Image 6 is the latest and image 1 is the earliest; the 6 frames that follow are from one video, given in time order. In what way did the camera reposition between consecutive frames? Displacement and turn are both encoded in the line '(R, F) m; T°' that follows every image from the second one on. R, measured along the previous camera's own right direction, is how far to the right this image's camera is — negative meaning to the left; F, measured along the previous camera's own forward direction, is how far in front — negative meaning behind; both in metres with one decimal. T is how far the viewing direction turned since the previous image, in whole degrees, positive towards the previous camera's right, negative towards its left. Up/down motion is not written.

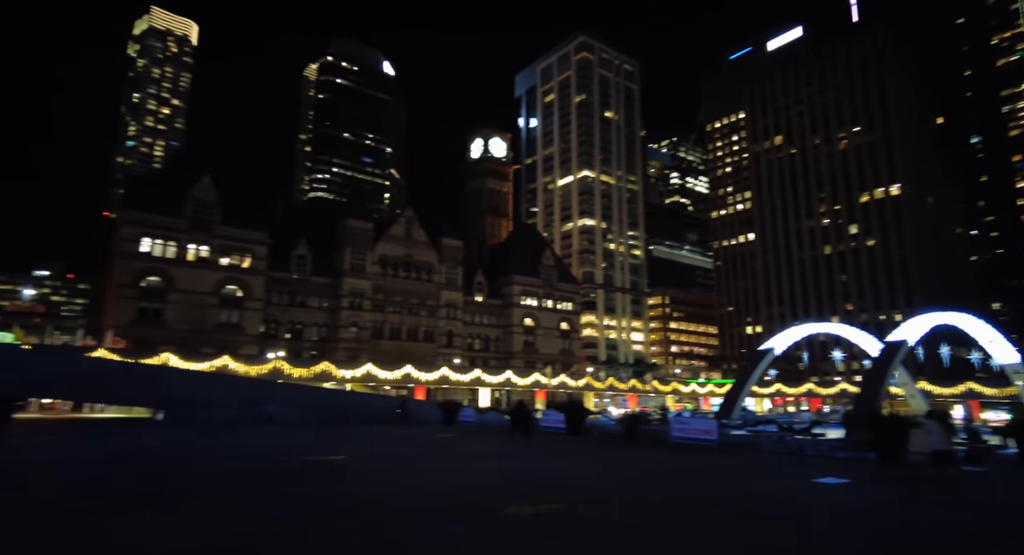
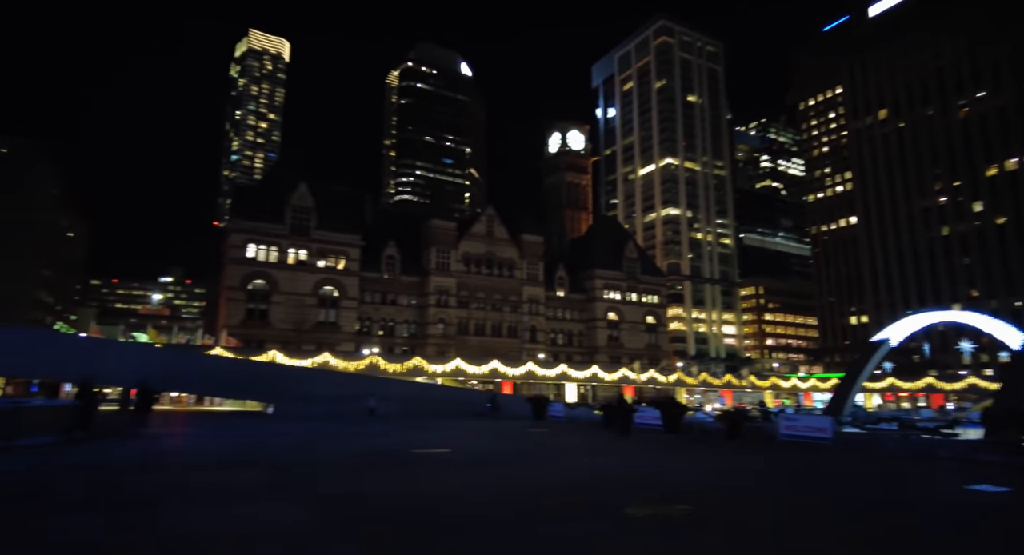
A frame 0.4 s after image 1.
(-0.3, +0.2) m; -9°
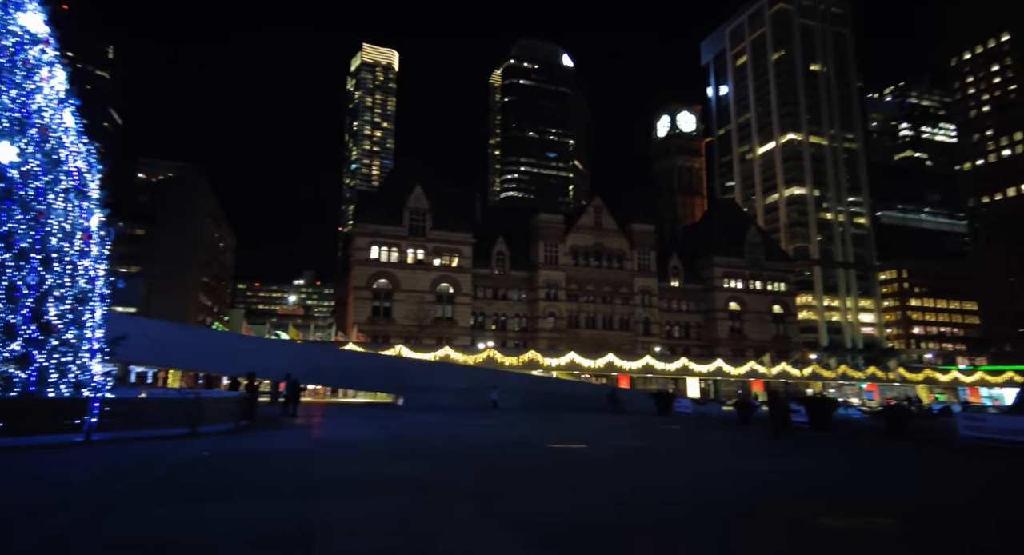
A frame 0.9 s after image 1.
(-0.7, +0.3) m; -11°
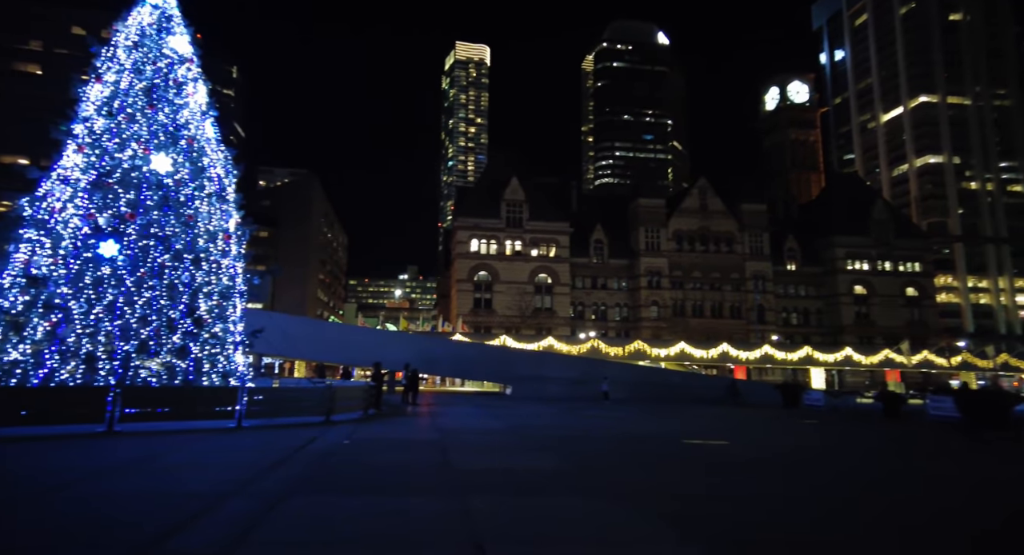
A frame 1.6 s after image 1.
(-0.7, +0.4) m; -10°
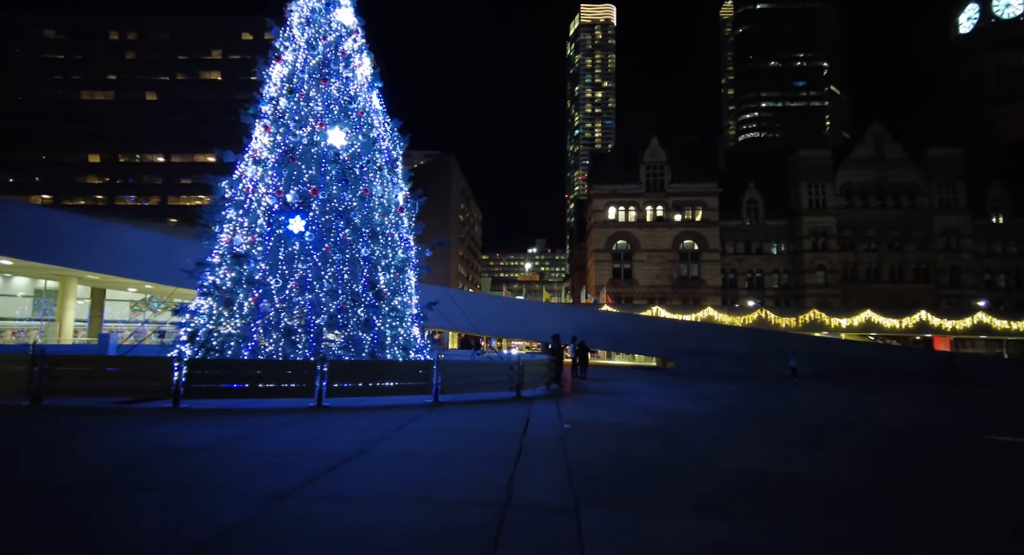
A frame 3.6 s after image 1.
(-1.7, +1.3) m; -14°
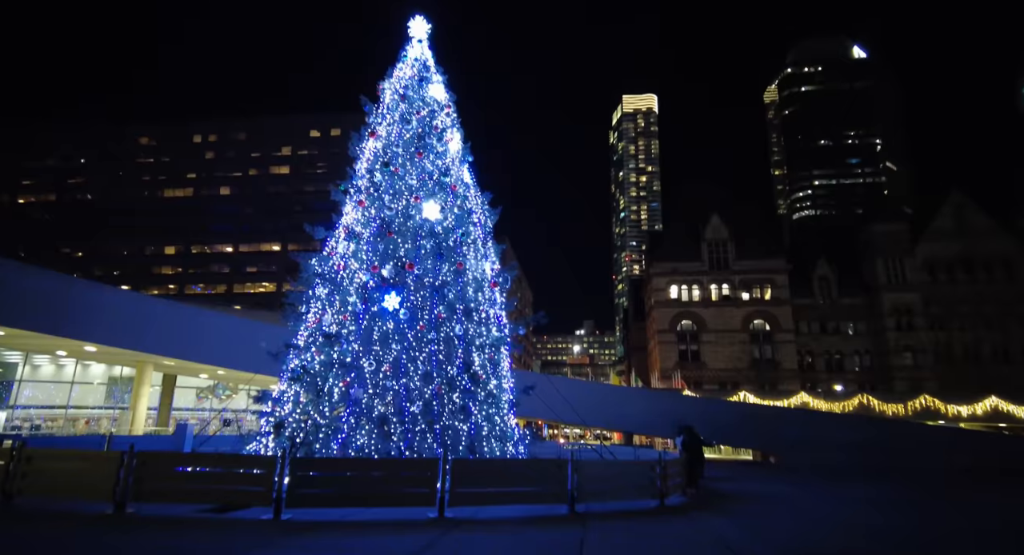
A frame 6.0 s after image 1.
(-1.8, +1.5) m; -5°
